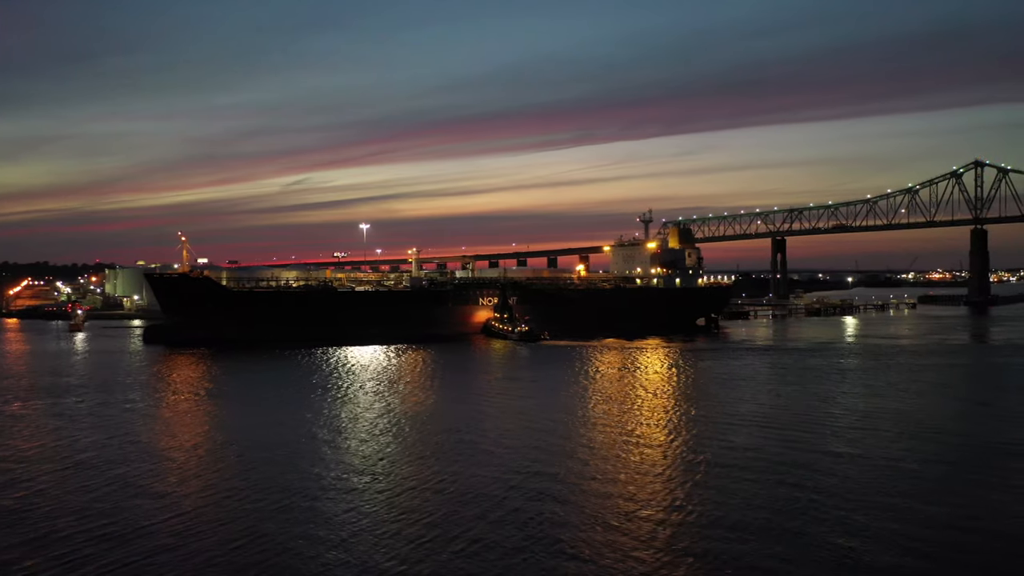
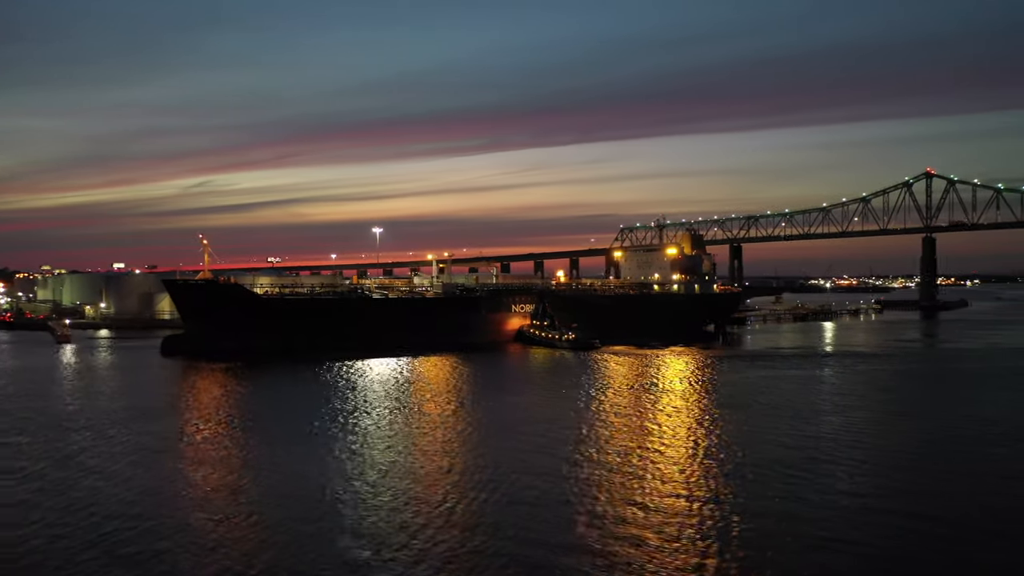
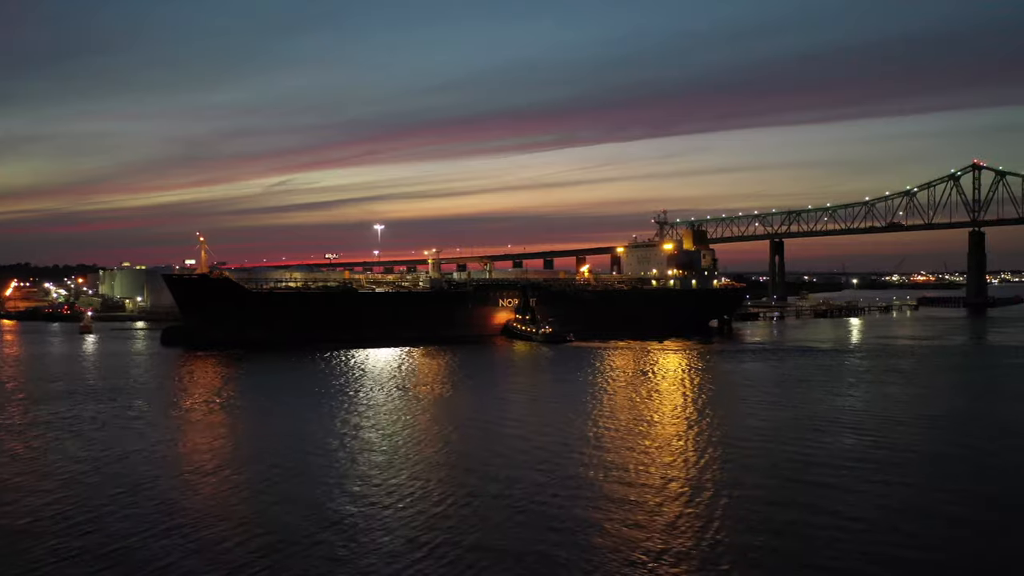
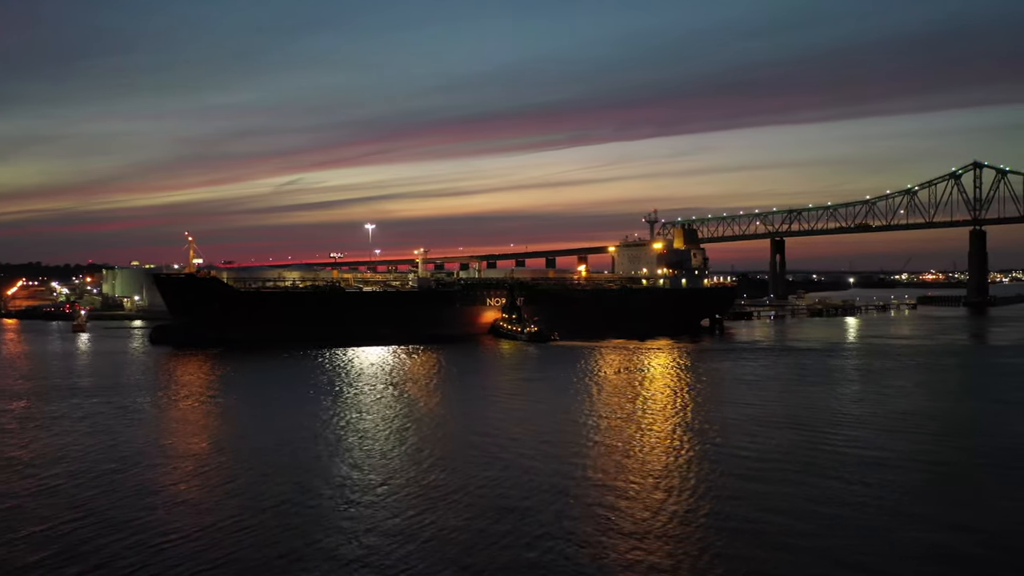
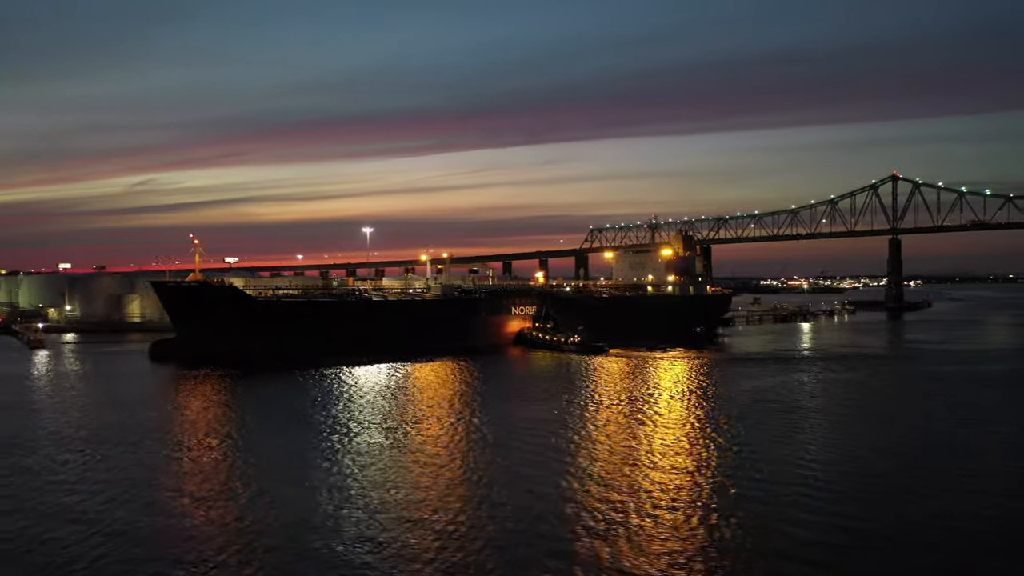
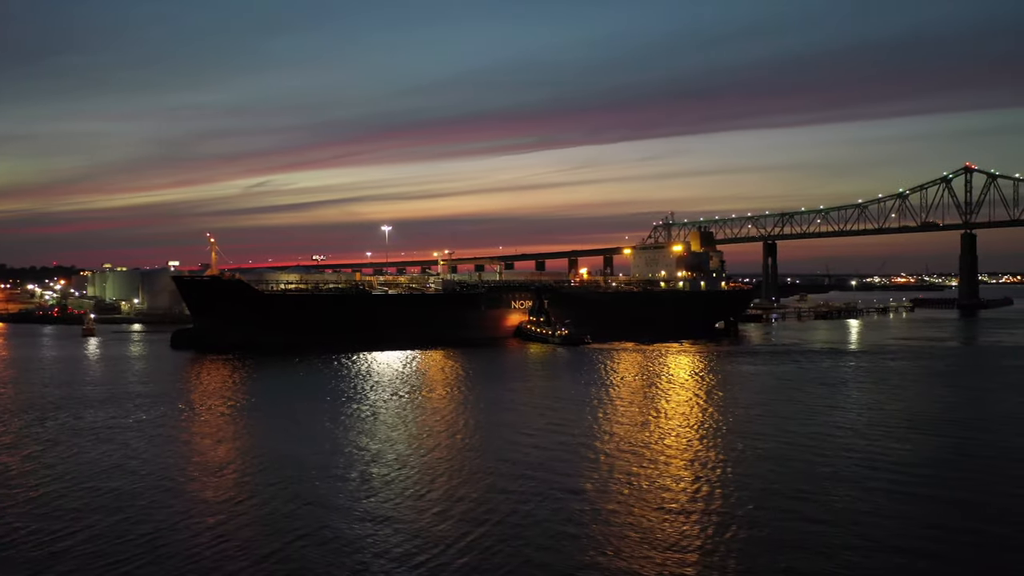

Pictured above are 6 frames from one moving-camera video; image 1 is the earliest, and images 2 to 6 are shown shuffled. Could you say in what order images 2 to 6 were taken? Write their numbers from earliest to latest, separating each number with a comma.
4, 3, 6, 2, 5
